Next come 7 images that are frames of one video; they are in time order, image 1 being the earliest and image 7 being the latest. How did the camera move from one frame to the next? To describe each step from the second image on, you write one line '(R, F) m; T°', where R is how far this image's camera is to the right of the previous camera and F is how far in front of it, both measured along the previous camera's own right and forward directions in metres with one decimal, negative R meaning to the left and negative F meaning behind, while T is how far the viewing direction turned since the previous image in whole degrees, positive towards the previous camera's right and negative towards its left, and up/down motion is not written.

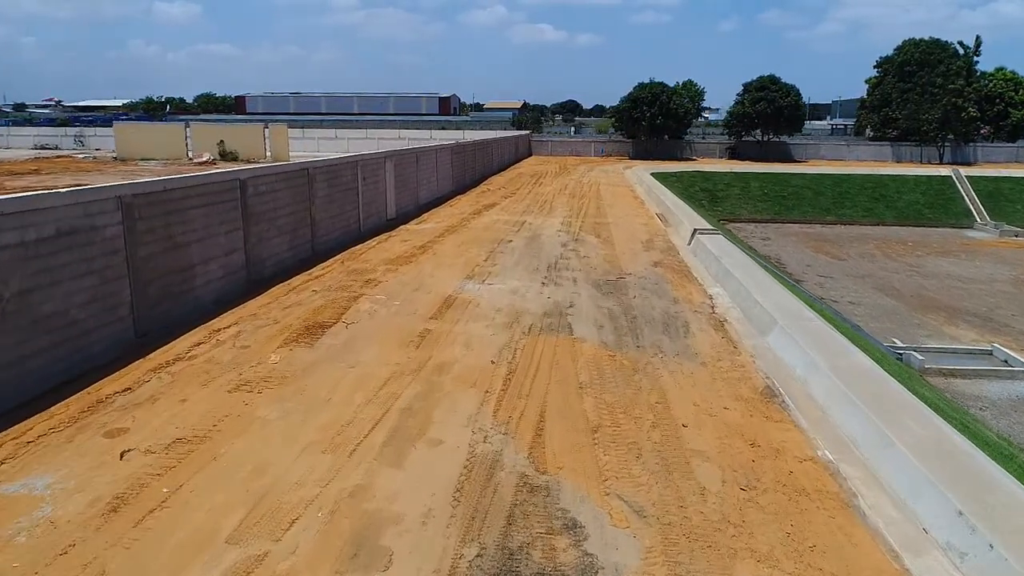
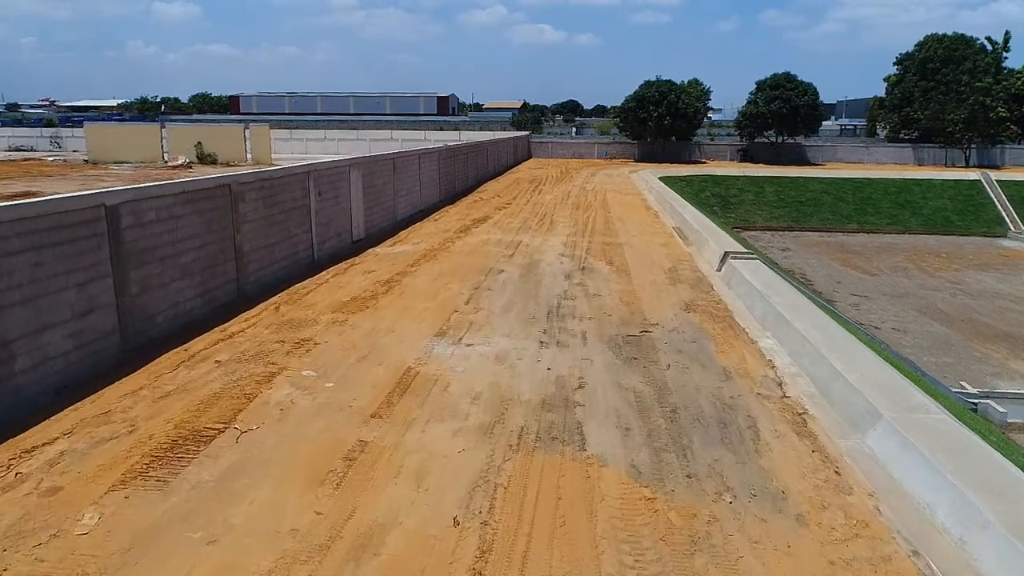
(+0.2, +3.2) m; 0°
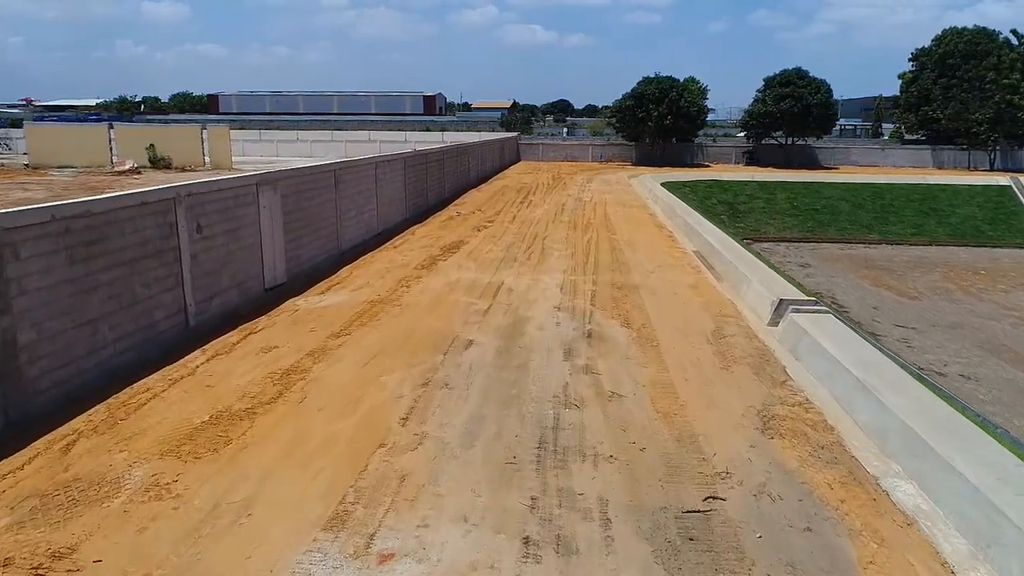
(+0.2, +4.2) m; +1°
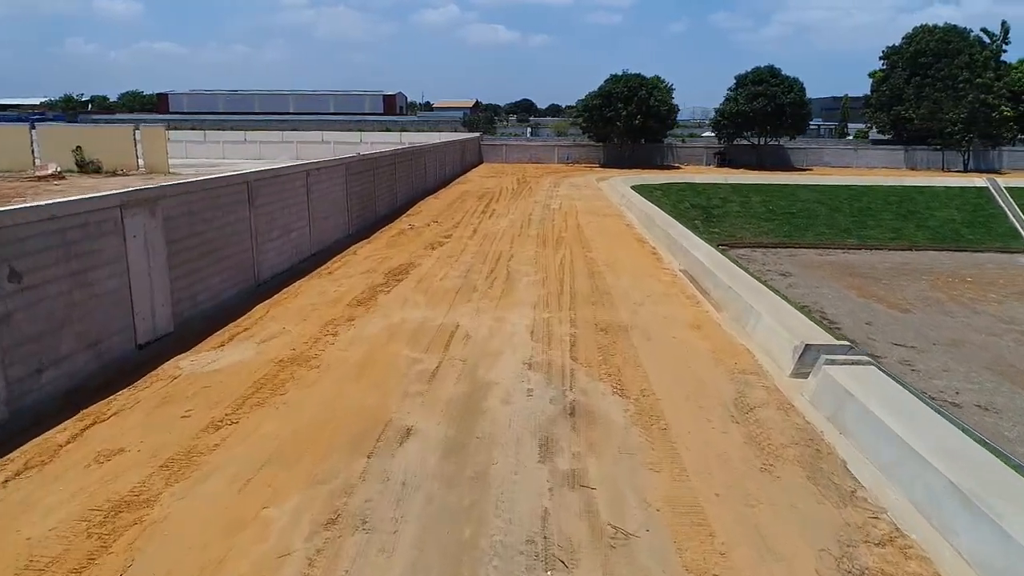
(+0.1, +2.5) m; +3°
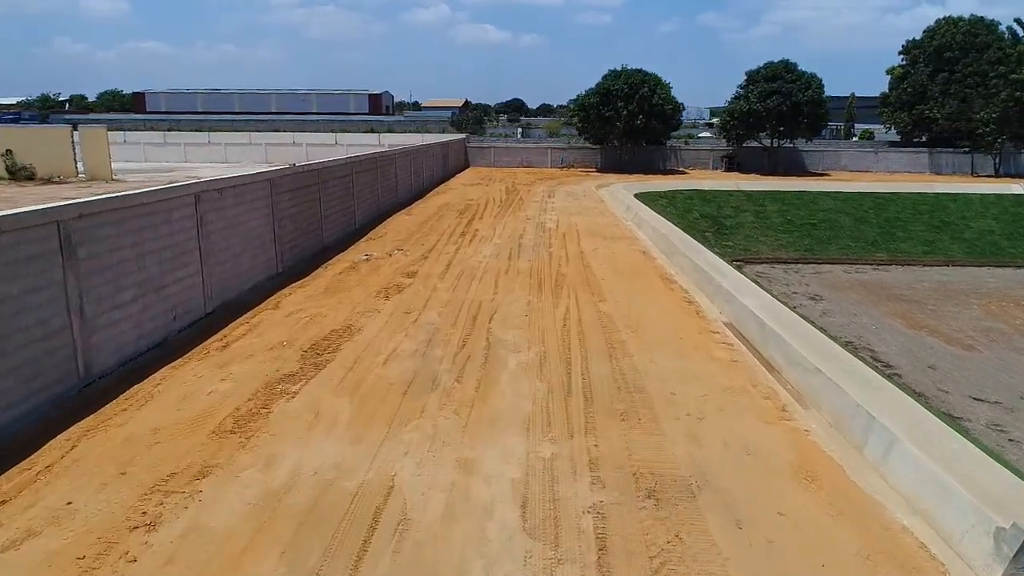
(+0.1, +4.2) m; +1°
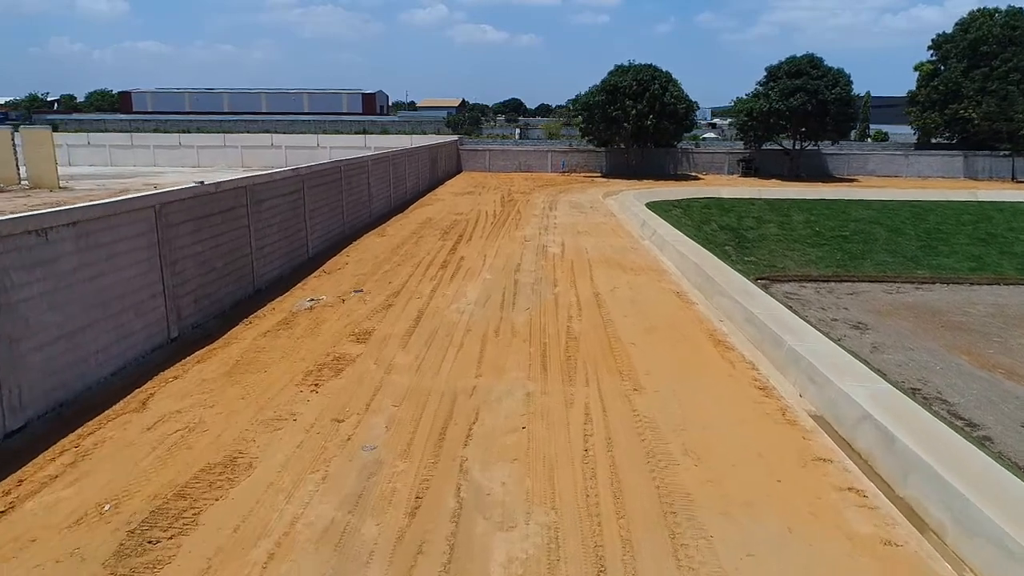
(+0.1, +3.7) m; 0°
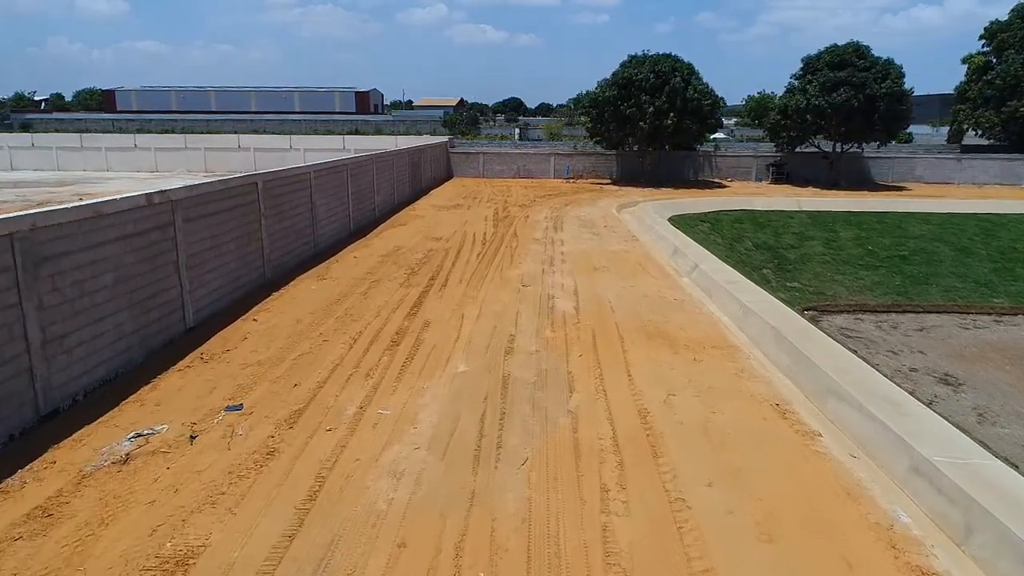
(+0.1, +5.0) m; 0°
